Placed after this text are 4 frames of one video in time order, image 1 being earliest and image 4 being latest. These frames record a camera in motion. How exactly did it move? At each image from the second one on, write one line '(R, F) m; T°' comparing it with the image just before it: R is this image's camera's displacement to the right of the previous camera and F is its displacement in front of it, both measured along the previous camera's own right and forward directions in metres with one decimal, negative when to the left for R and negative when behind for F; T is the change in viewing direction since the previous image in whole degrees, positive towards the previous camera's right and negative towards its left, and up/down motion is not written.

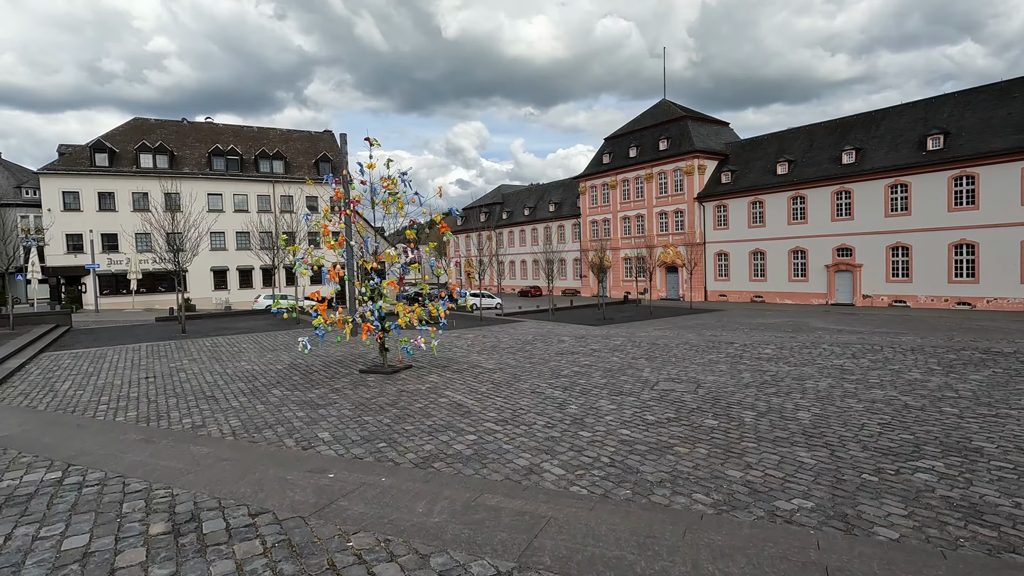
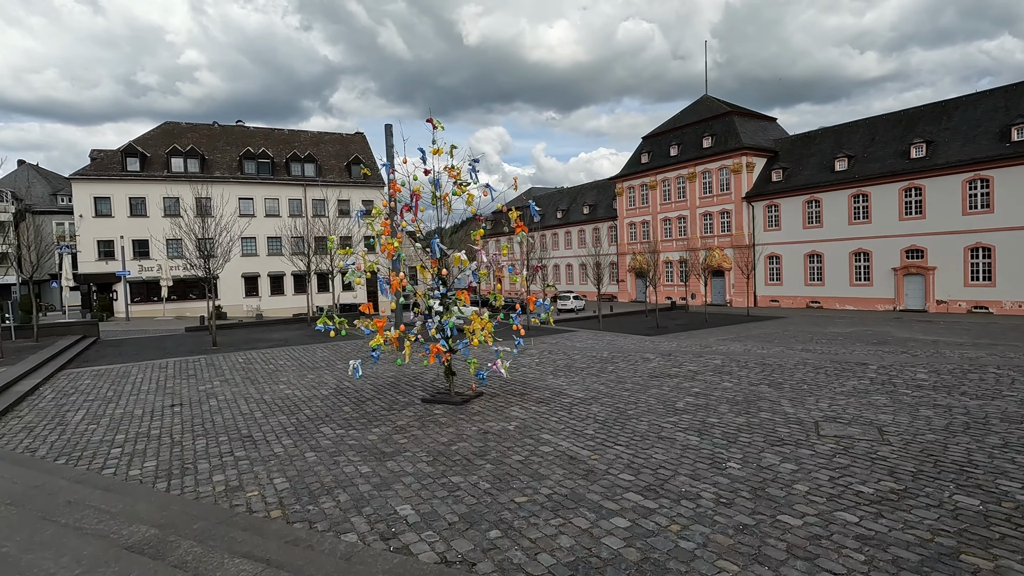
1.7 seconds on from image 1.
(-1.2, +2.0) m; -2°
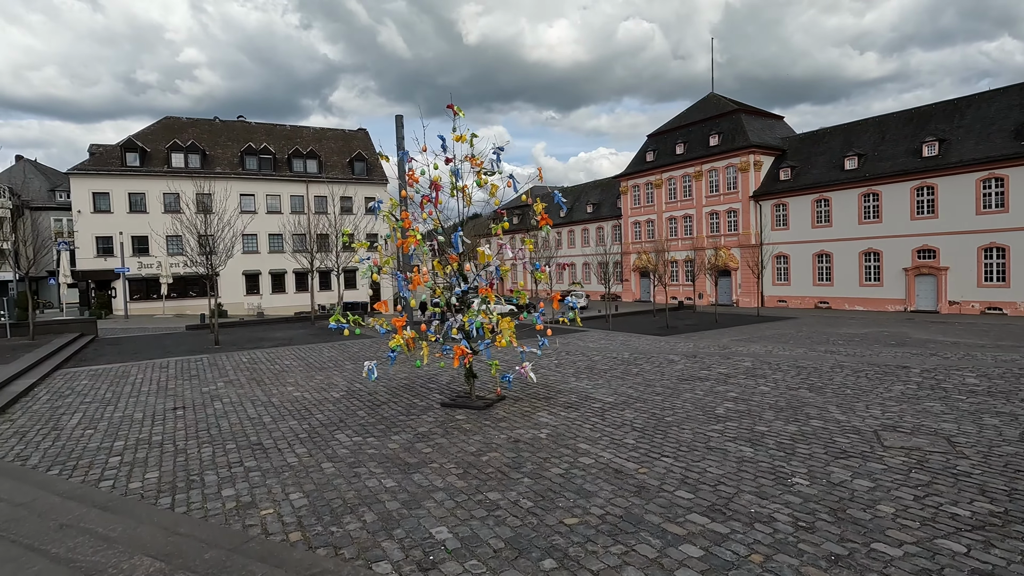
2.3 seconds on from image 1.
(-0.4, +0.6) m; 0°
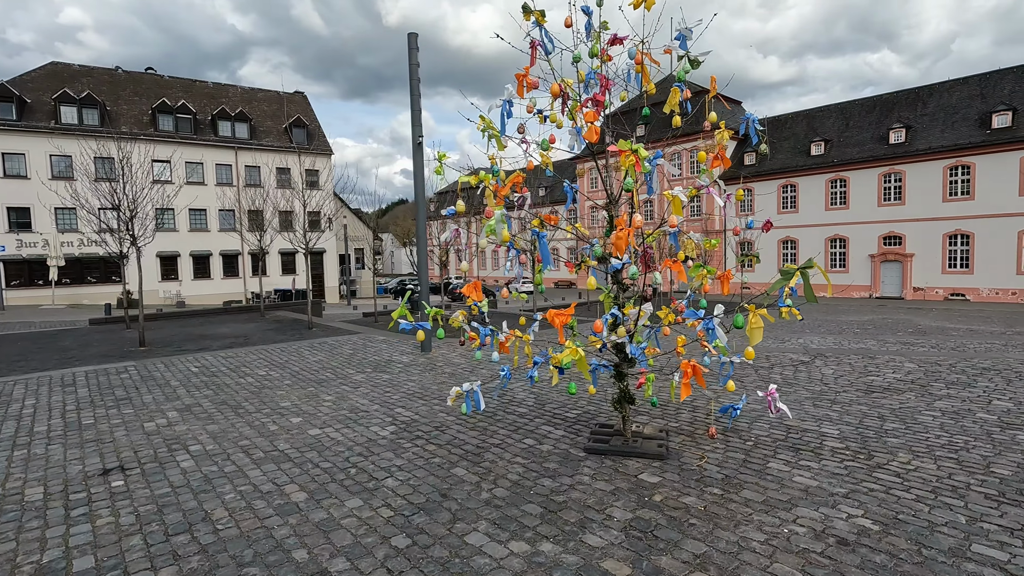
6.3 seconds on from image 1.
(-2.6, +3.5) m; +8°
